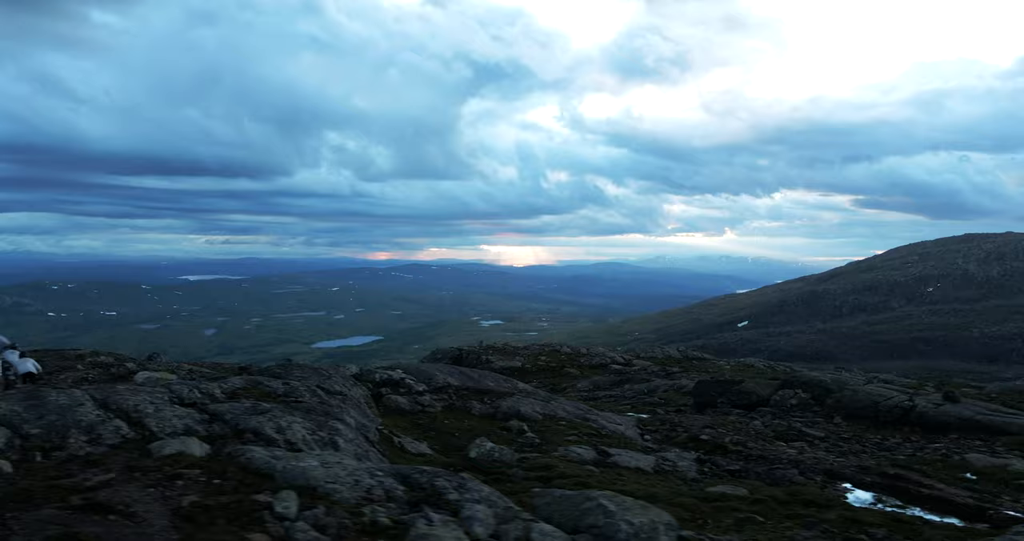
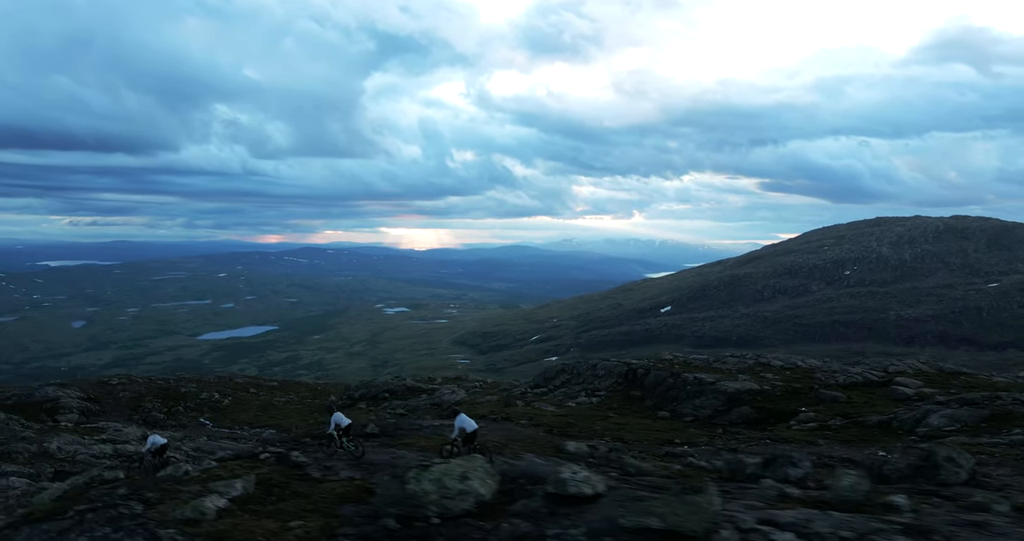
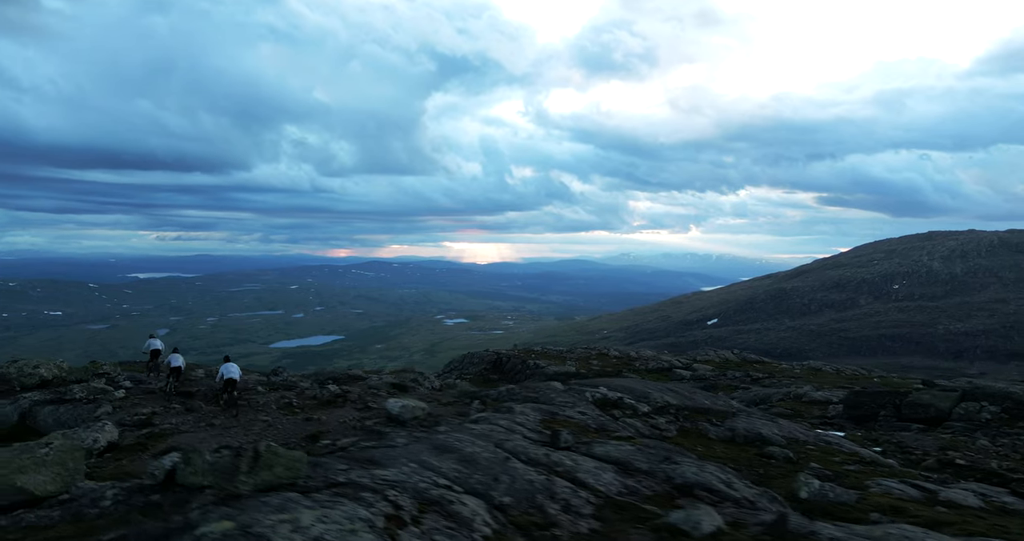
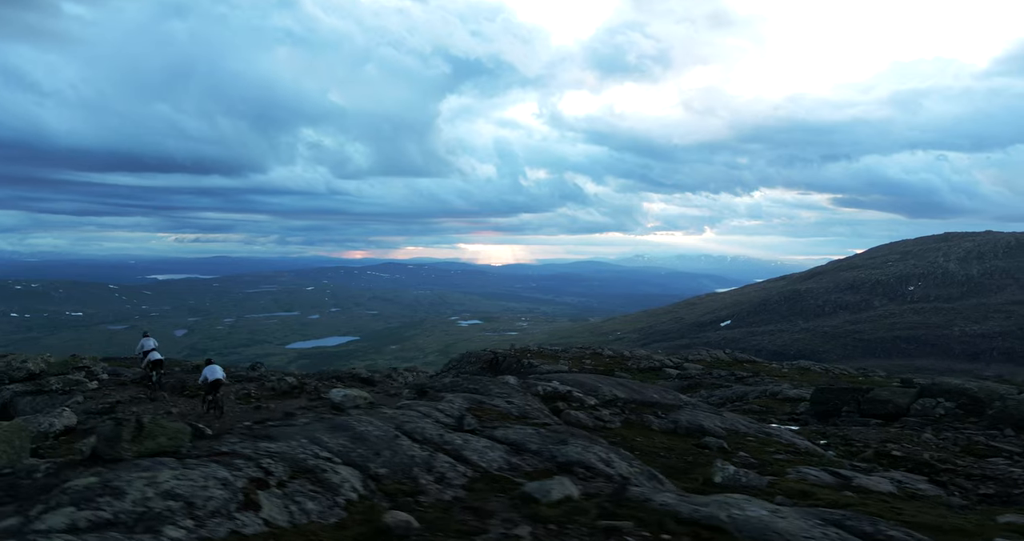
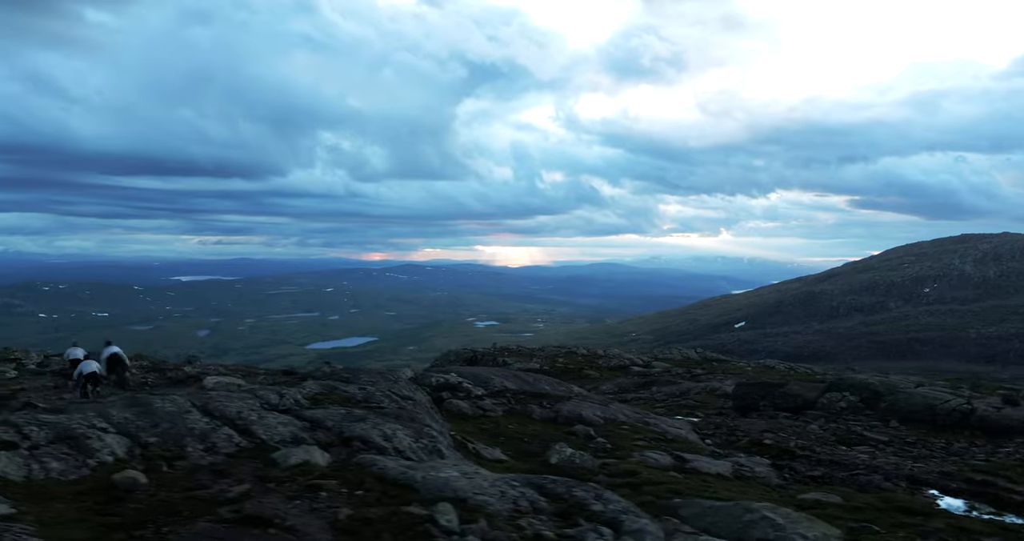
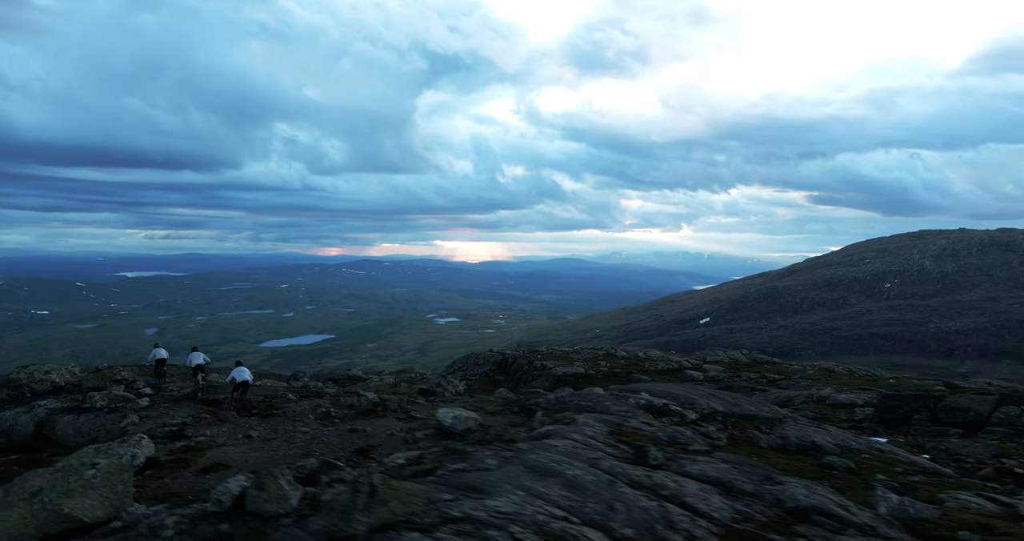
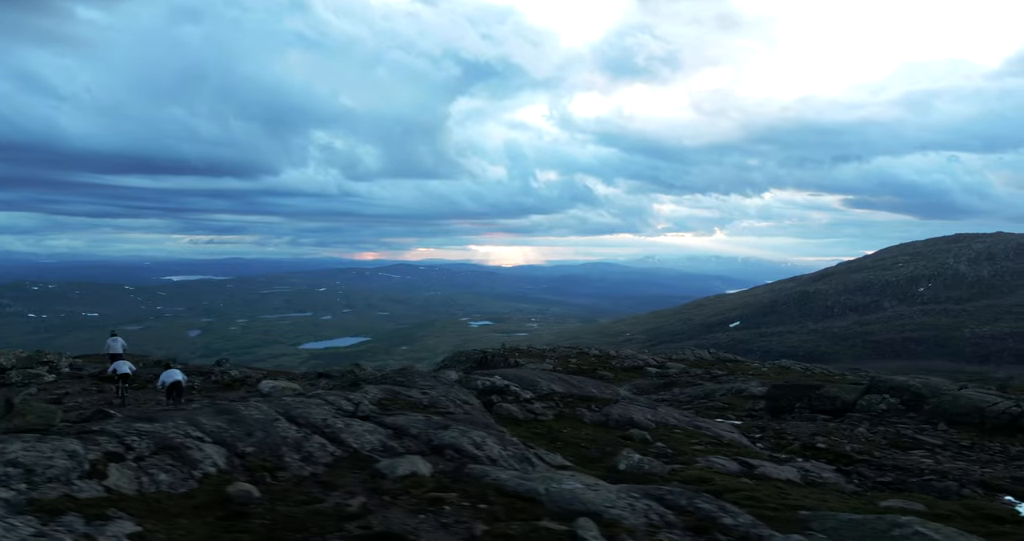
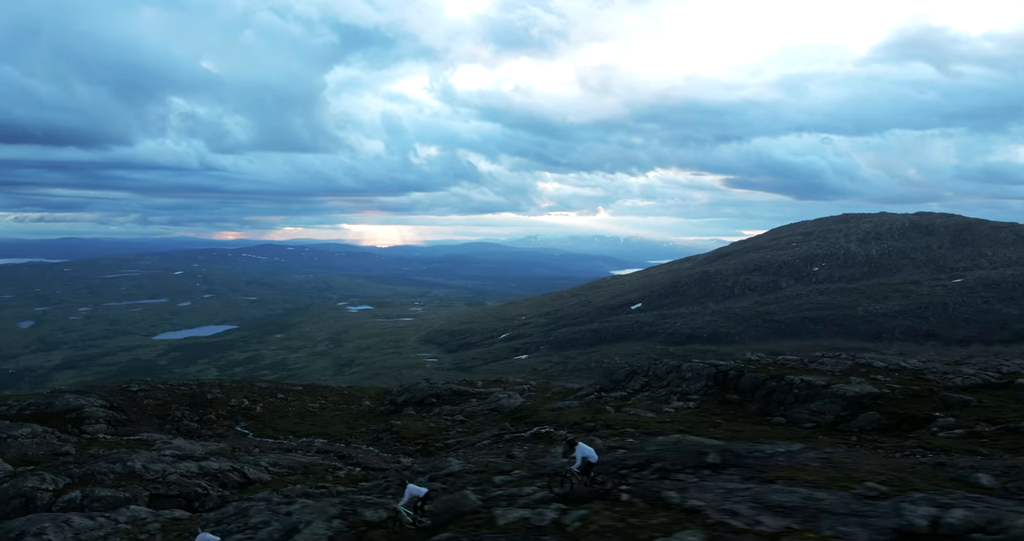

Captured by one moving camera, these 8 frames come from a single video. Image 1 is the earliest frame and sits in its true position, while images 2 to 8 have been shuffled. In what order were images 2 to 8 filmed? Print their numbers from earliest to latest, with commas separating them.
5, 7, 4, 3, 6, 2, 8
